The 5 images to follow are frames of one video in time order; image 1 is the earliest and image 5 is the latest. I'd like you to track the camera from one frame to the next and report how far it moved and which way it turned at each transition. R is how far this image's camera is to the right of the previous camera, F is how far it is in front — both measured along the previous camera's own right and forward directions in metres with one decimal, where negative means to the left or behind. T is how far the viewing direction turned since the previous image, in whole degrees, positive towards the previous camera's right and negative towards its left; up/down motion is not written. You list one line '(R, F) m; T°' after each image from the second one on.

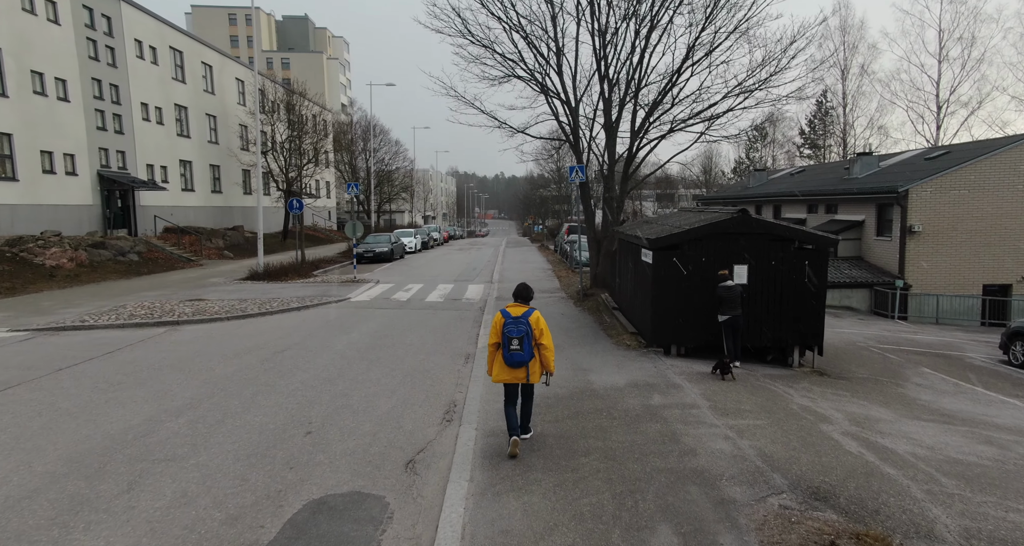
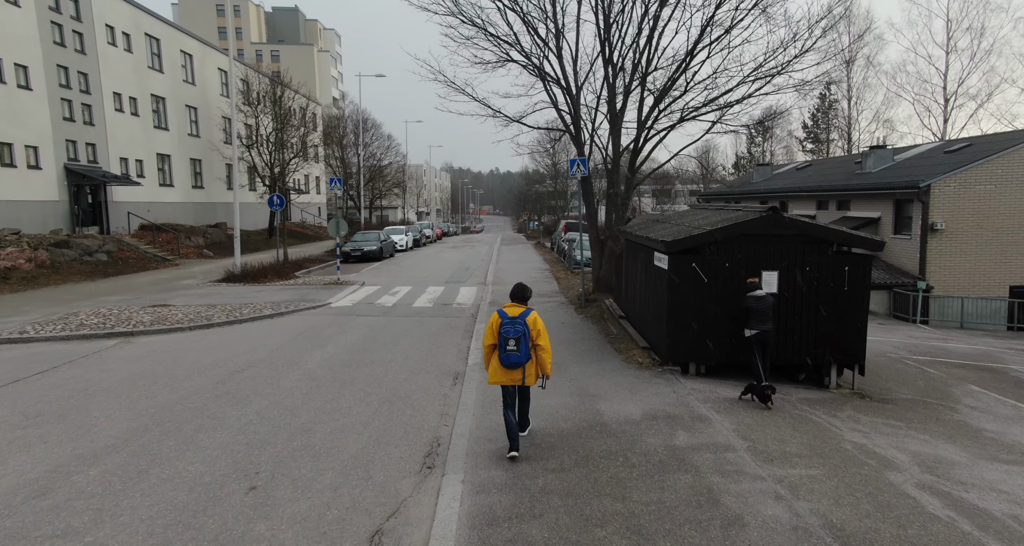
(0.0, +1.2) m; 0°
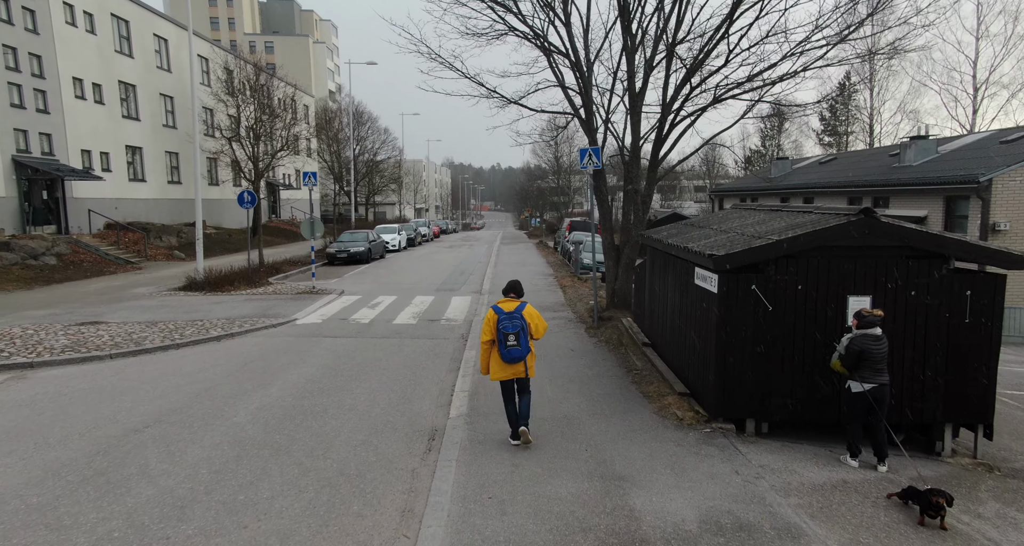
(+0.1, +2.1) m; 0°
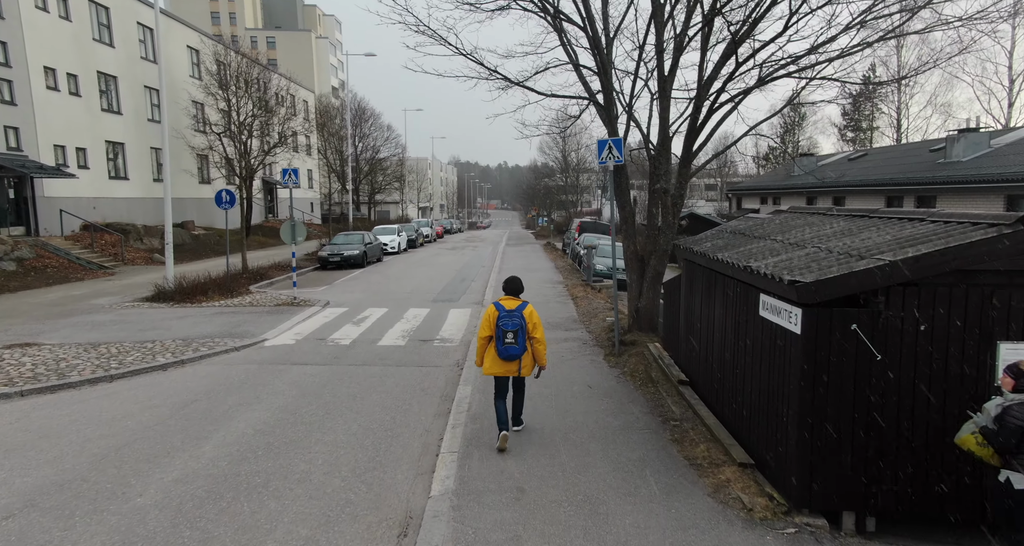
(0.0, +1.7) m; -1°
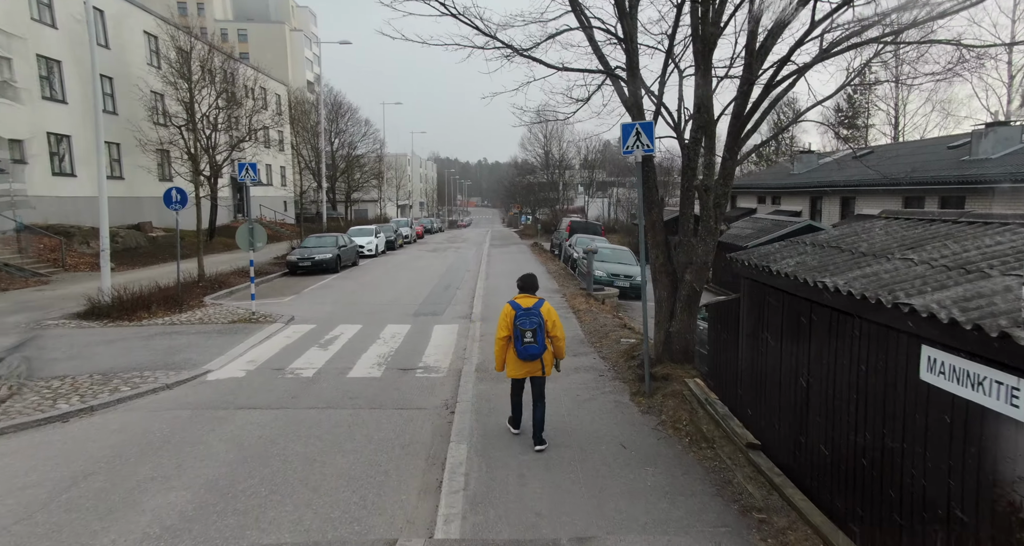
(-0.3, +1.7) m; +2°
